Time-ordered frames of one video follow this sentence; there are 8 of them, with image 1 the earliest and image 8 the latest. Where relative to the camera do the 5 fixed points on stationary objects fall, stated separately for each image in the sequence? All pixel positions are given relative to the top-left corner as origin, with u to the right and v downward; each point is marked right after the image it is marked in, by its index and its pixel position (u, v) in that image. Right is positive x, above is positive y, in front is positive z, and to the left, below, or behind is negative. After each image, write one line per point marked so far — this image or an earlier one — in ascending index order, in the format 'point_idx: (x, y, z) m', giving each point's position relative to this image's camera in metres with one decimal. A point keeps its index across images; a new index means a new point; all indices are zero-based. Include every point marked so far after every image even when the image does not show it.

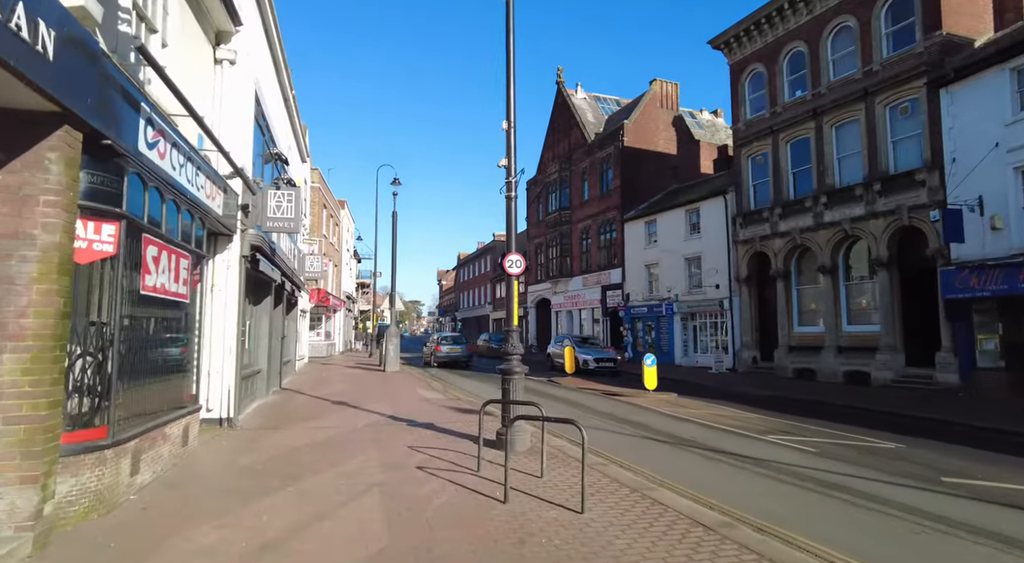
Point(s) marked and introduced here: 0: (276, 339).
0: (-6.2, -1.5, +15.5) m
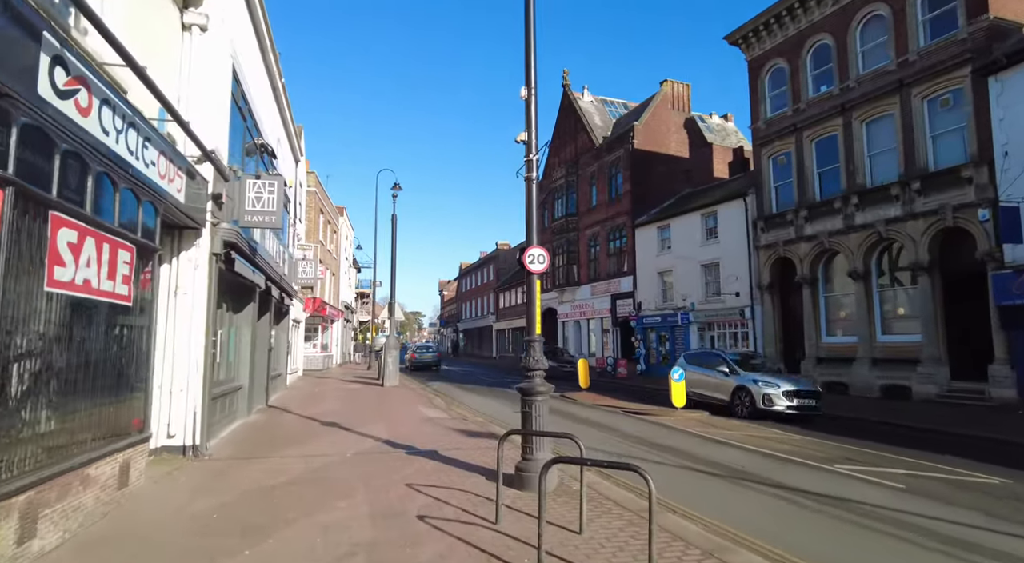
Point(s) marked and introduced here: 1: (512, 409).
0: (-6.0, -1.7, +14.0) m
1: (0.0, -3.3, +15.2) m
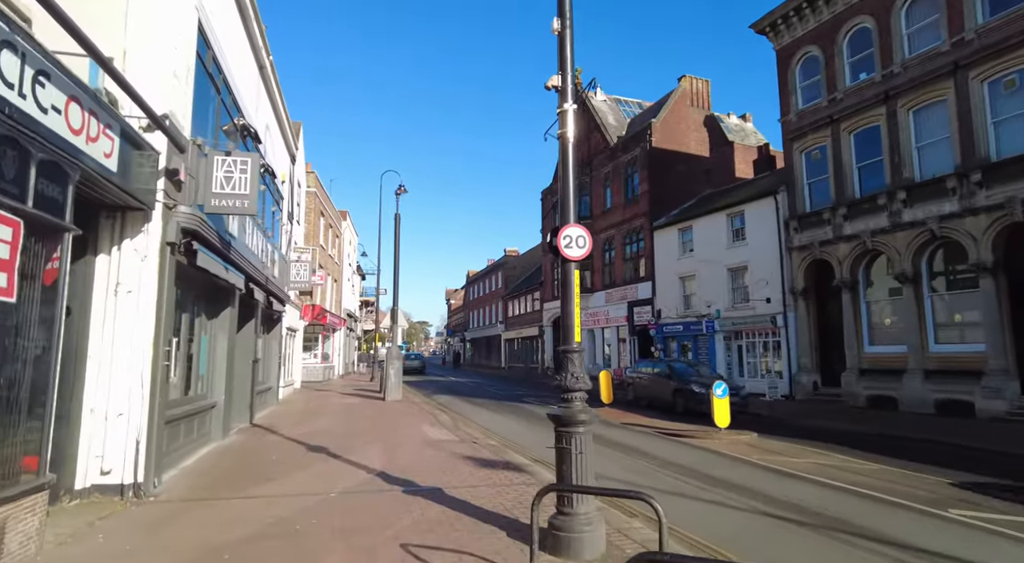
0: (-5.6, -1.7, +12.4) m
1: (+0.3, -3.3, +13.5) m
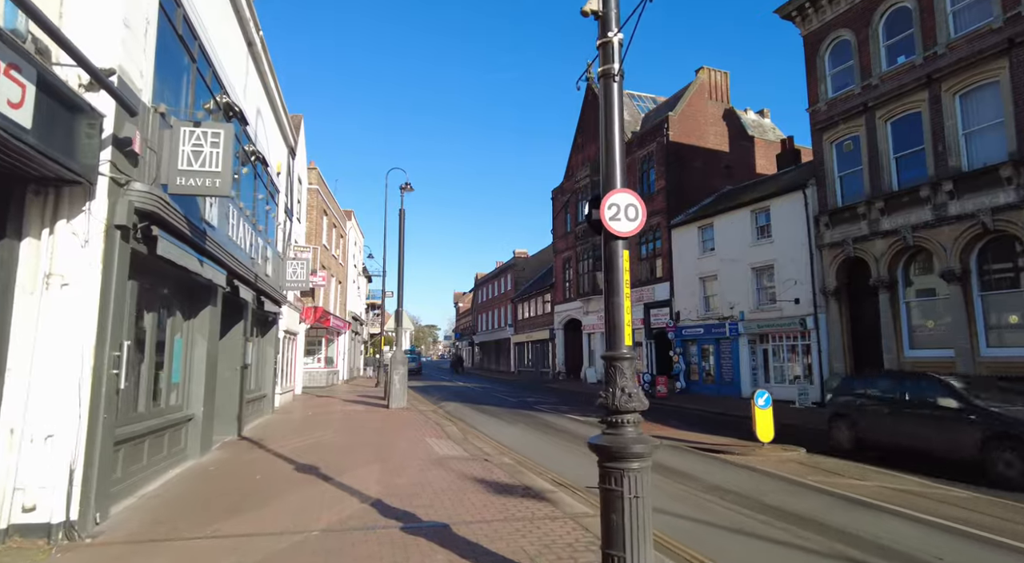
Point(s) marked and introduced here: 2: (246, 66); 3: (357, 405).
0: (-5.4, -1.7, +11.2) m
1: (+0.6, -3.3, +12.3) m
2: (-5.1, +4.1, +11.4) m
3: (-5.1, -4.1, +19.8) m
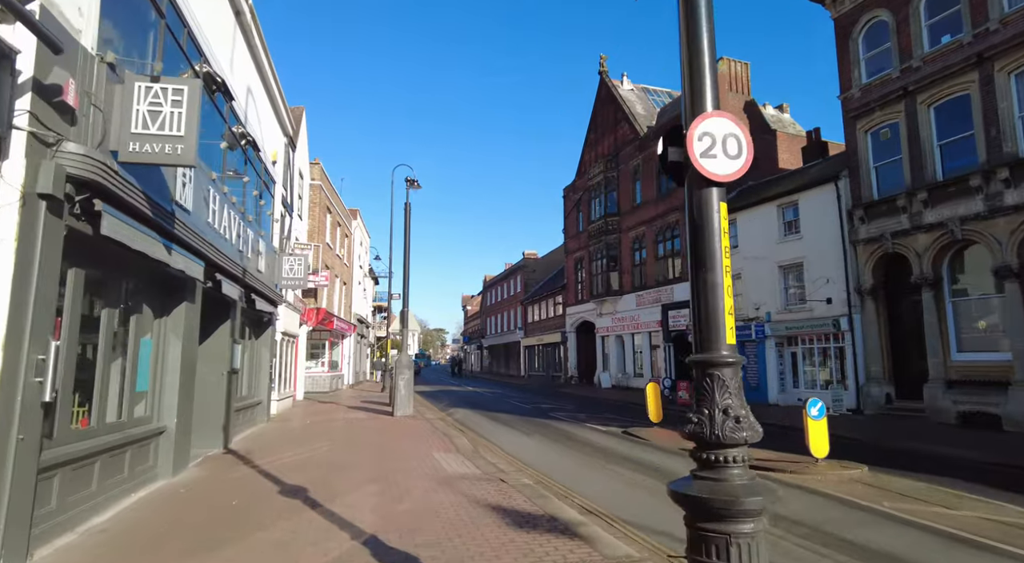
0: (-5.1, -1.6, +10.1) m
1: (+0.9, -3.2, +11.0) m
2: (-4.8, +4.2, +10.3) m
3: (-4.7, -4.1, +18.6) m
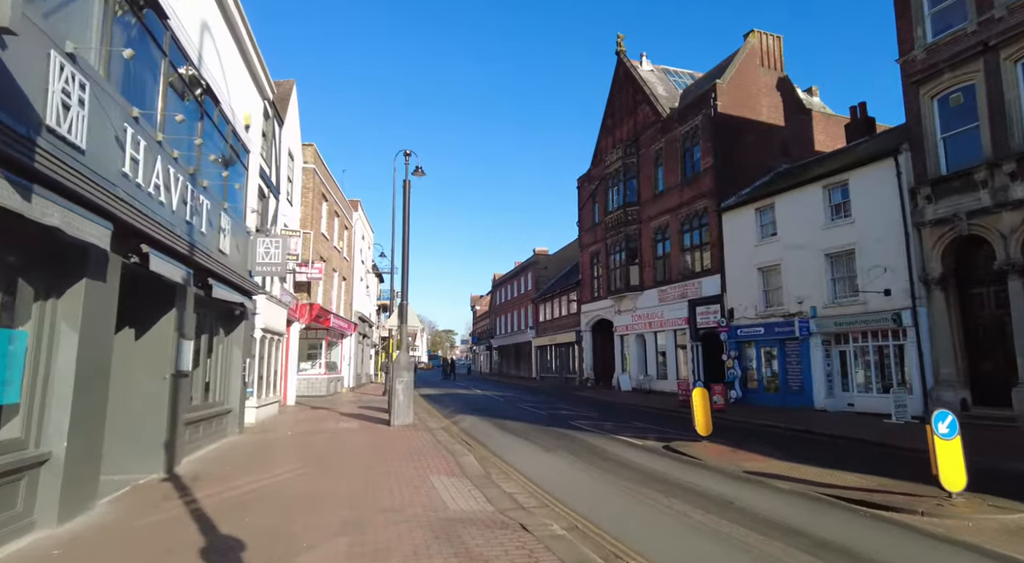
0: (-4.8, -1.3, +7.9) m
1: (+1.2, -2.9, +8.8) m
2: (-4.6, +4.5, +8.1) m
3: (-4.3, -3.8, +16.4) m
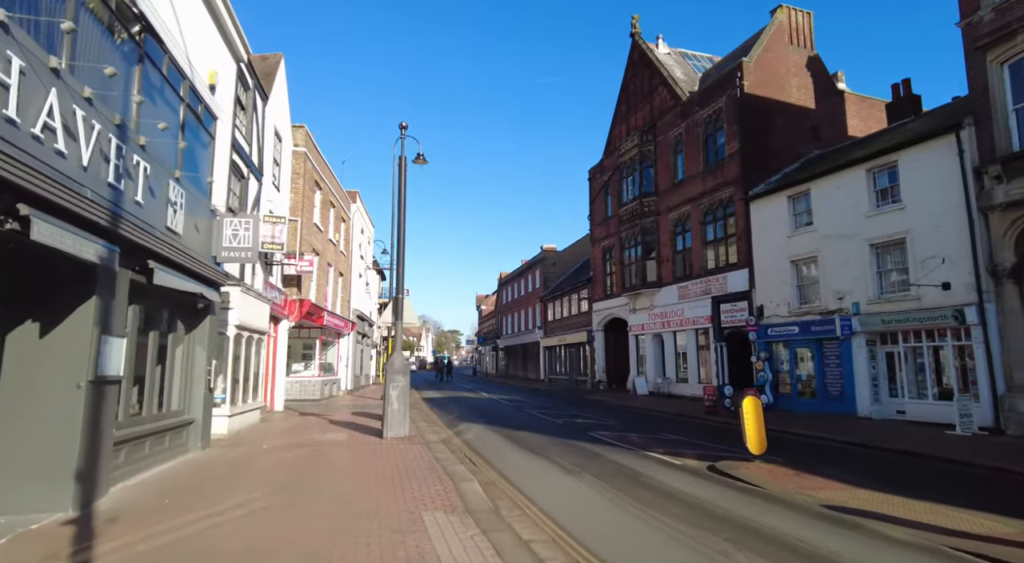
0: (-4.6, -1.1, +6.1) m
1: (+1.4, -2.7, +6.9) m
2: (-4.4, +4.7, +6.3) m
3: (-4.1, -3.6, +14.6) m
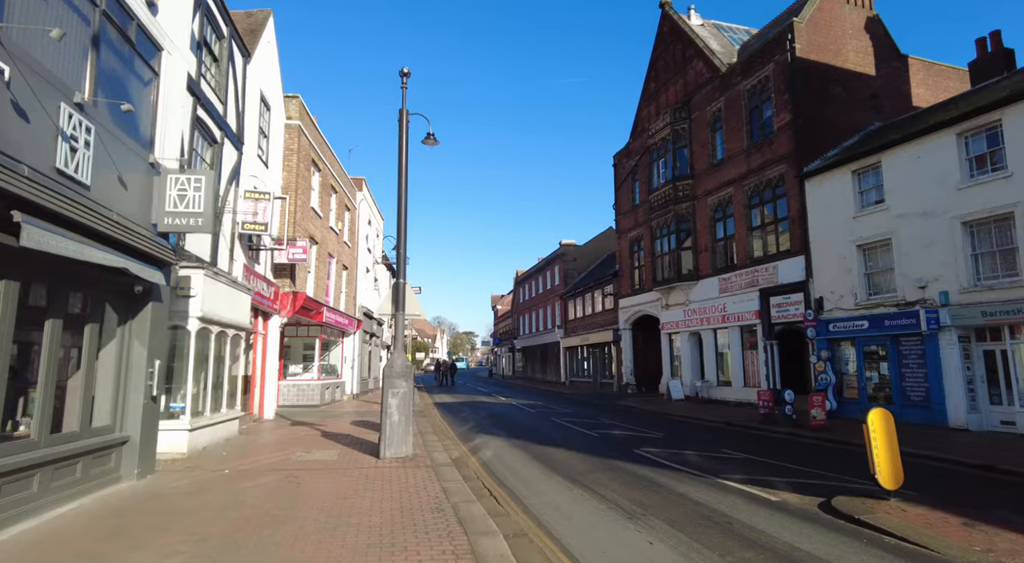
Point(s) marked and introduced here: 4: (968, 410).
0: (-4.3, -0.8, +3.6) m
1: (+1.8, -2.3, +4.3) m
2: (-4.1, +5.0, +3.8) m
3: (-3.5, -3.3, +12.1) m
4: (+11.0, -3.1, +14.4) m
